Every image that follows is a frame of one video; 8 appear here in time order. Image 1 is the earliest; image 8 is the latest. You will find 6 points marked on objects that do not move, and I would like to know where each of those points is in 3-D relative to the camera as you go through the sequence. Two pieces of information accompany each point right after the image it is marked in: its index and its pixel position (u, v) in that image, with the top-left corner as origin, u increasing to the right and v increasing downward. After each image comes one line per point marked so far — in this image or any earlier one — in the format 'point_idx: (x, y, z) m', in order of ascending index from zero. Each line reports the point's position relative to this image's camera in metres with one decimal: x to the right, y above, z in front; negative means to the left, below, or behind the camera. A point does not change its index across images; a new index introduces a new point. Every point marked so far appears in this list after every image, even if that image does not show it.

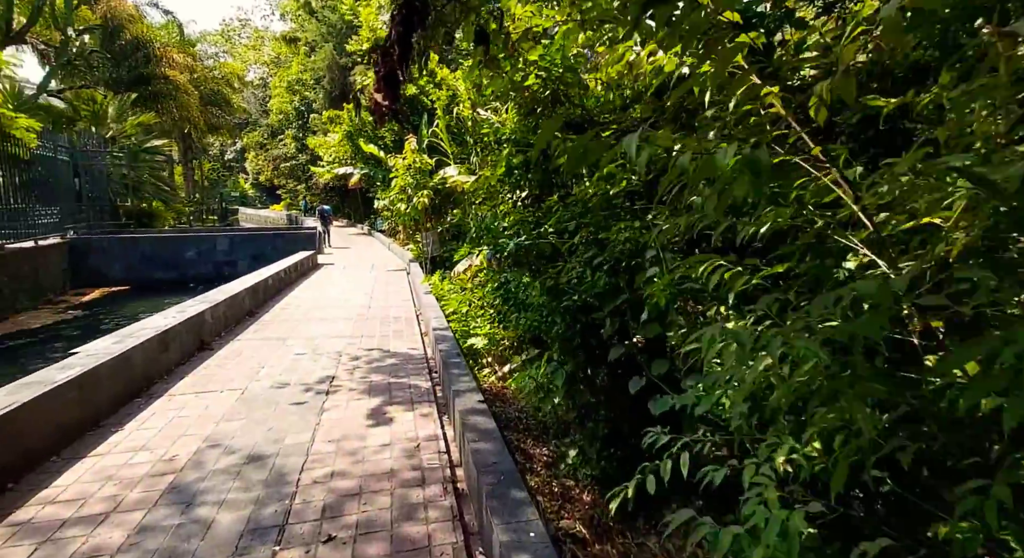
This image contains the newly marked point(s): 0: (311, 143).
0: (-6.5, +4.3, +17.3) m
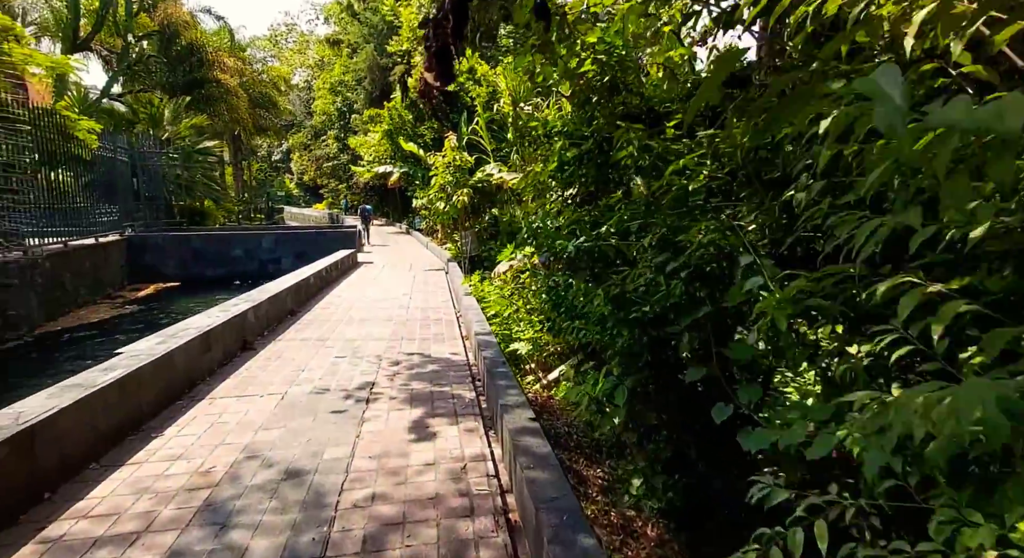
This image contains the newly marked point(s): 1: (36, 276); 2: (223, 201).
0: (-5.2, +4.4, +17.4) m
1: (-7.7, +0.1, +9.0) m
2: (-10.0, +2.8, +19.0) m
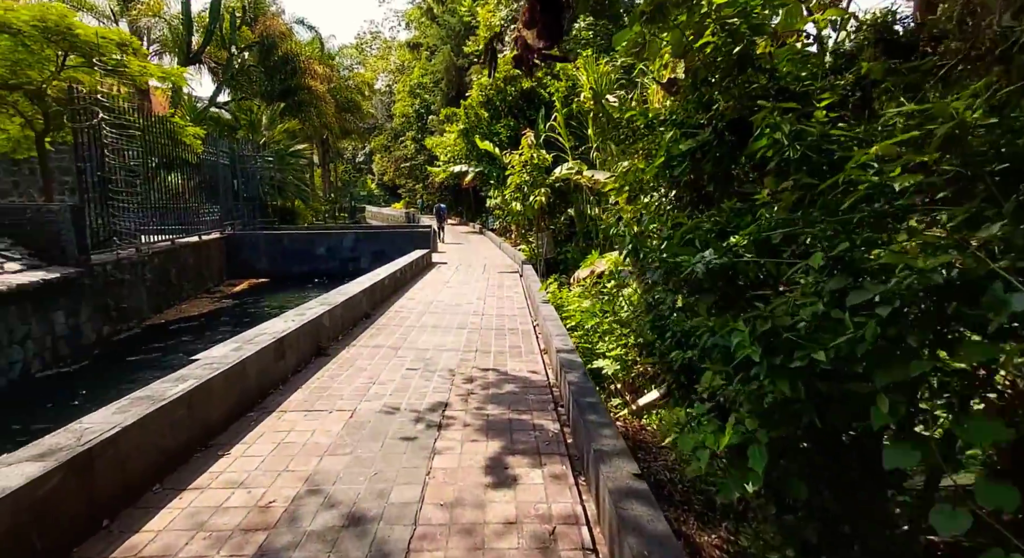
0: (-2.7, +4.4, +17.5) m
1: (-6.3, +0.2, +9.5) m
2: (-7.3, +2.9, +19.7) m
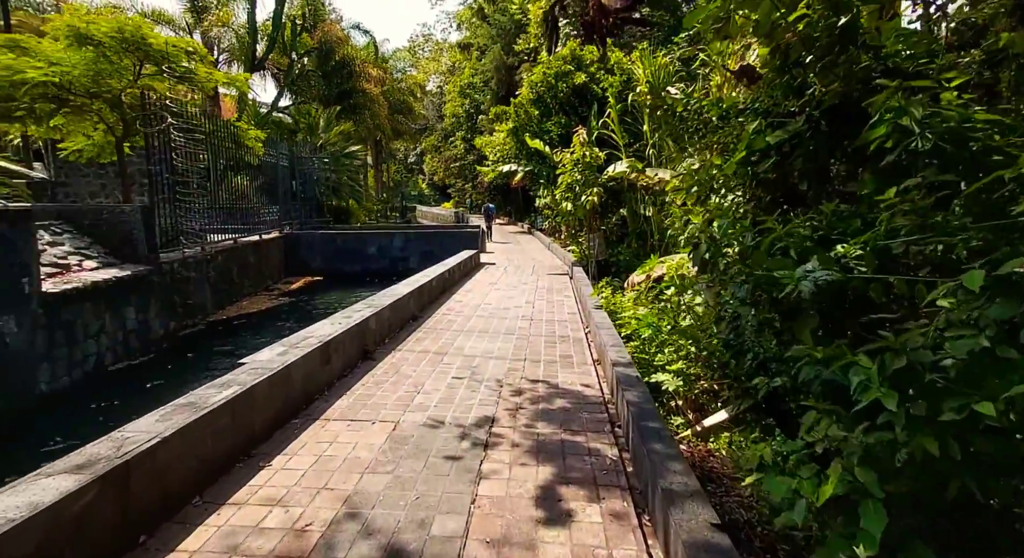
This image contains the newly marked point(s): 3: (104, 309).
0: (-1.1, +4.4, +17.4) m
1: (-5.5, +0.2, +9.8) m
2: (-5.5, +2.9, +20.0) m
3: (-5.1, -0.3, +6.9) m
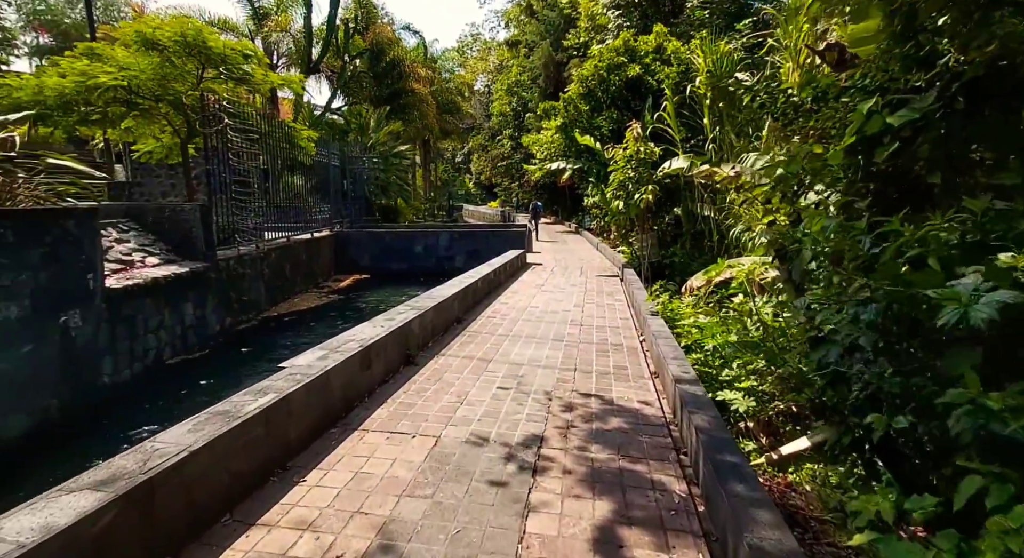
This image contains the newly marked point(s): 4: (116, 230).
0: (+0.5, +4.4, +17.1) m
1: (-4.6, +0.2, +9.9) m
2: (-3.7, +3.0, +20.1) m
3: (-4.5, -0.3, +7.0) m
4: (-5.3, +0.7, +7.4) m
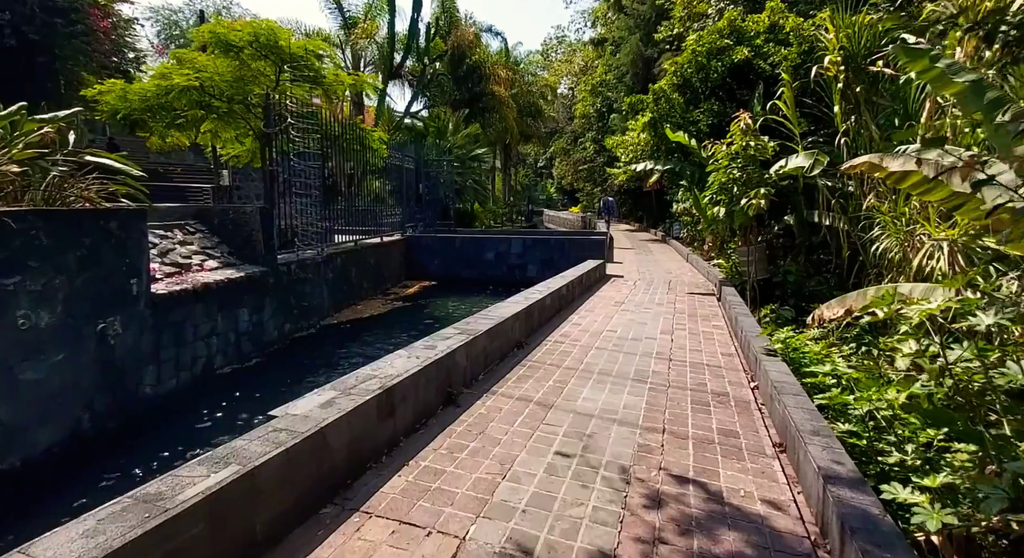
0: (+2.9, +4.1, +15.9) m
1: (-3.3, +0.1, +9.5) m
2: (-0.8, +2.7, +19.4) m
3: (-3.6, -0.4, +6.7) m
4: (-4.3, +0.7, +7.1) m
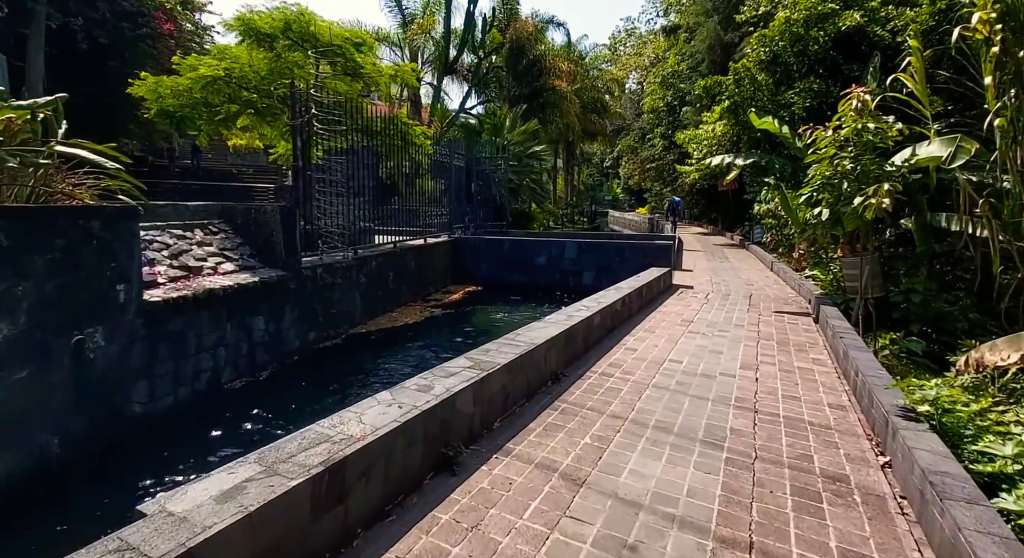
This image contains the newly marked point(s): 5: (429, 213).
0: (+4.6, +3.8, +14.5) m
1: (-2.4, 0.0, +8.8) m
2: (+1.3, +2.5, +18.4) m
3: (-3.2, -0.4, +6.0) m
4: (-3.8, +0.6, +6.5) m
5: (-1.8, +1.4, +11.6) m
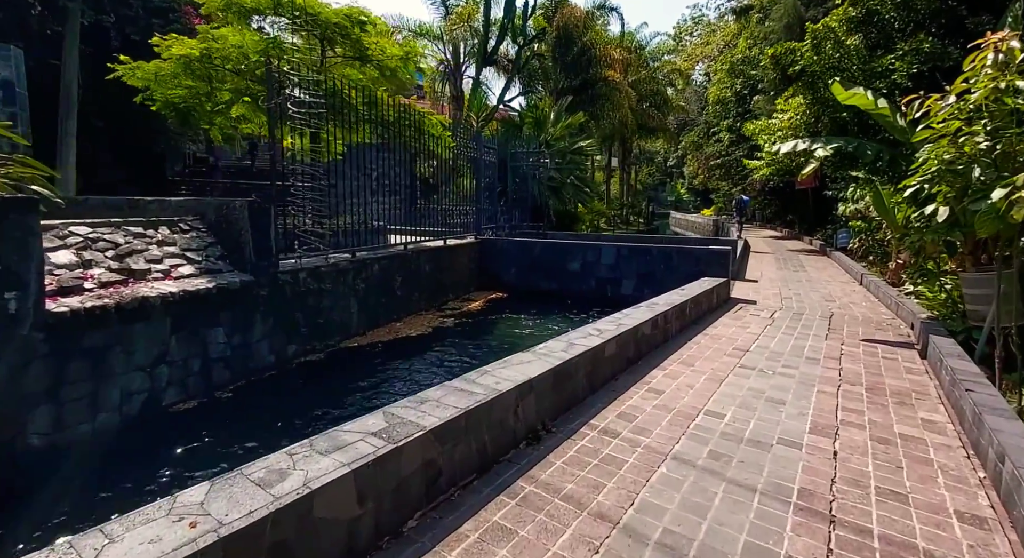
0: (+5.6, +3.6, +12.7) m
1: (-2.1, 0.0, +7.9) m
2: (+2.8, +2.3, +16.9) m
3: (-3.1, -0.5, +5.2) m
4: (-3.7, +0.6, +5.8) m
5: (-1.1, +1.3, +10.6) m
